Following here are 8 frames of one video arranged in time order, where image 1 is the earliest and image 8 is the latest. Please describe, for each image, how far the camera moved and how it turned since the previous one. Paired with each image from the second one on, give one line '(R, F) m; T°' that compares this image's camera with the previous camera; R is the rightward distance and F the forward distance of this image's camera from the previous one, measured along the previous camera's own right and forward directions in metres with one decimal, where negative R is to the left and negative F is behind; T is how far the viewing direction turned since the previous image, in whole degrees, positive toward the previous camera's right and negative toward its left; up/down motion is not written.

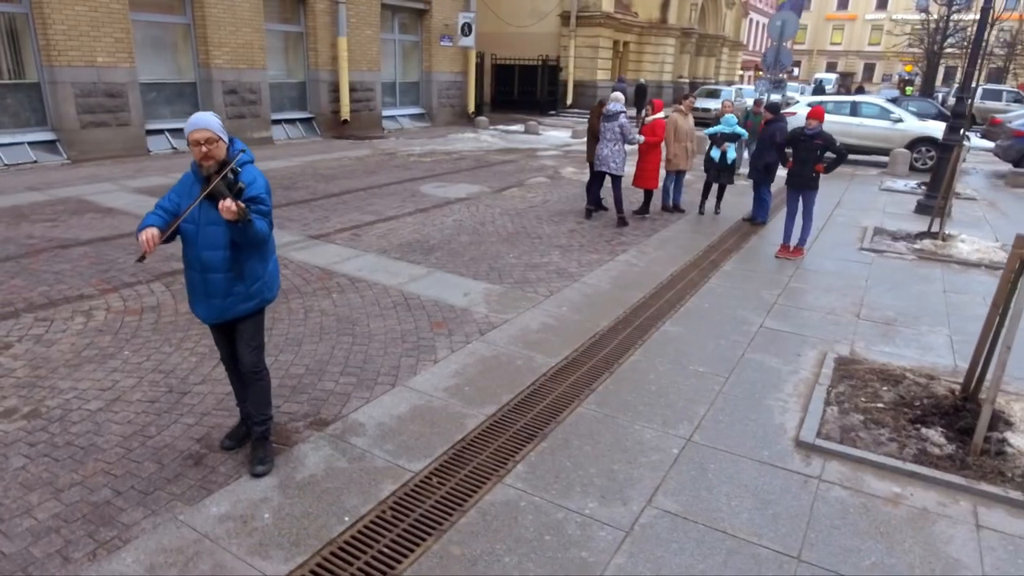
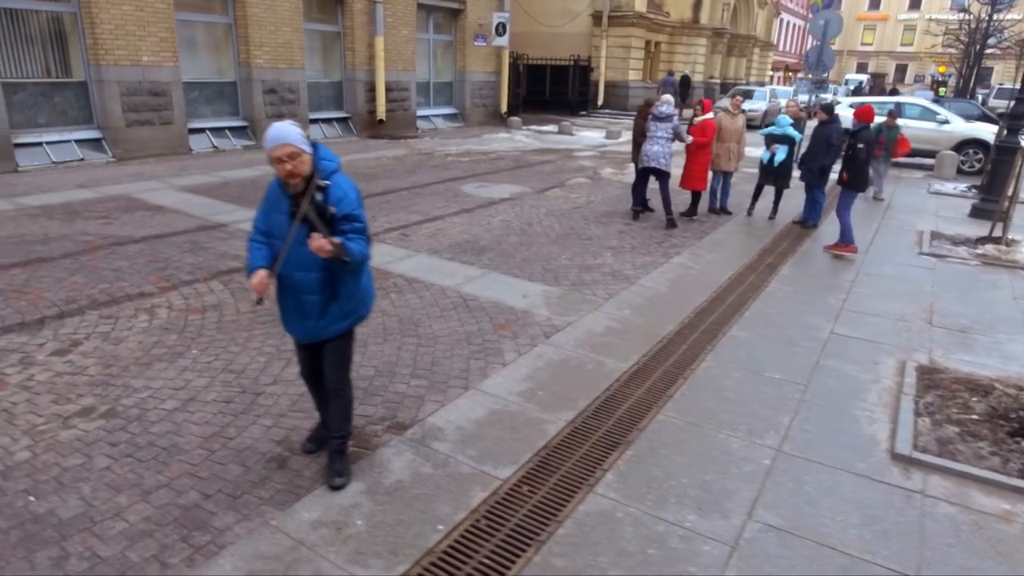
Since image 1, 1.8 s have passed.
(-0.4, +0.1) m; -1°
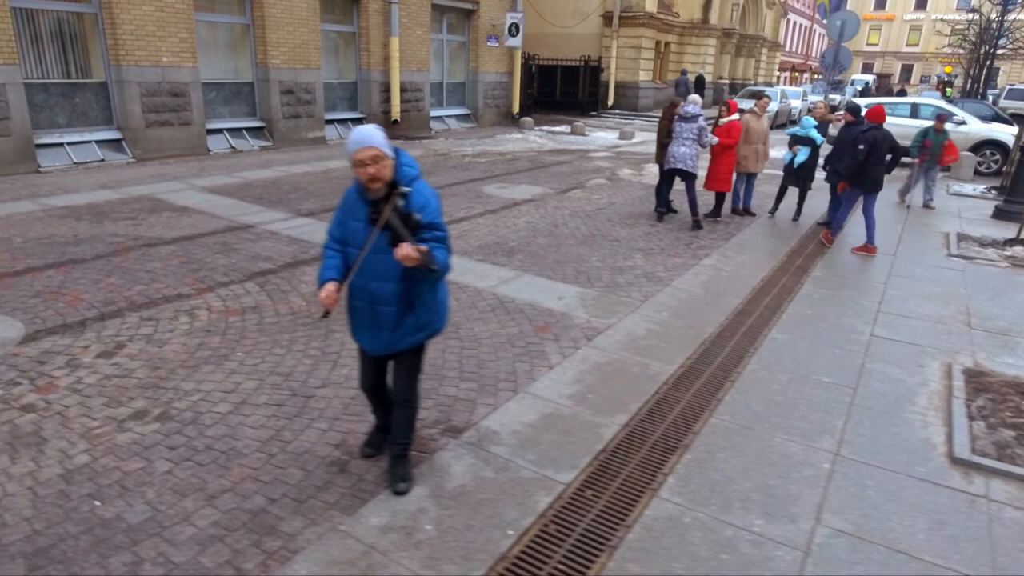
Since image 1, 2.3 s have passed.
(-0.3, 0.0) m; 0°
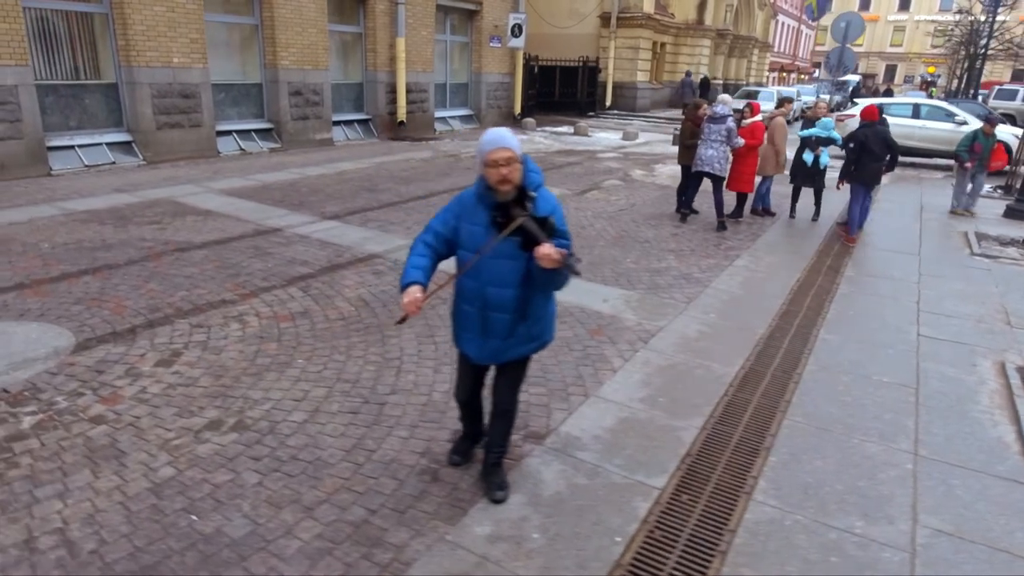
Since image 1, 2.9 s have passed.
(-0.6, 0.0) m; +2°
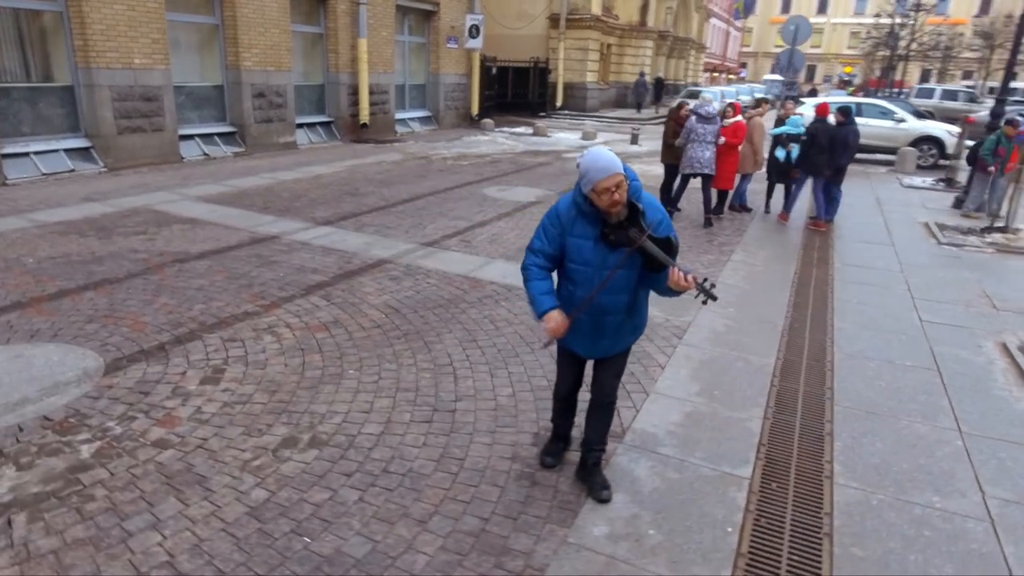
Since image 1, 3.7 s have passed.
(-0.9, 0.0) m; +6°
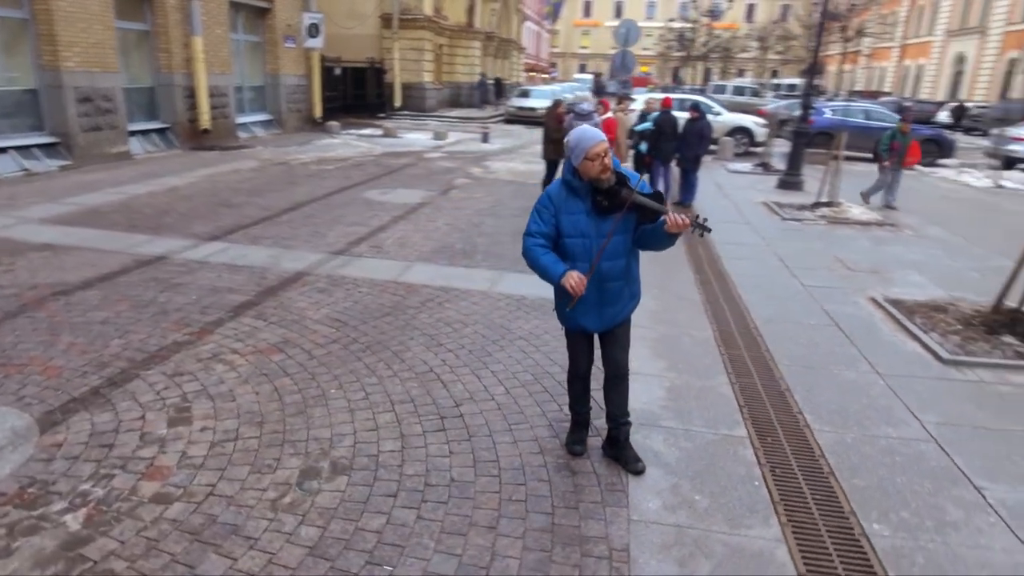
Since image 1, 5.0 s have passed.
(-1.1, +0.1) m; +15°
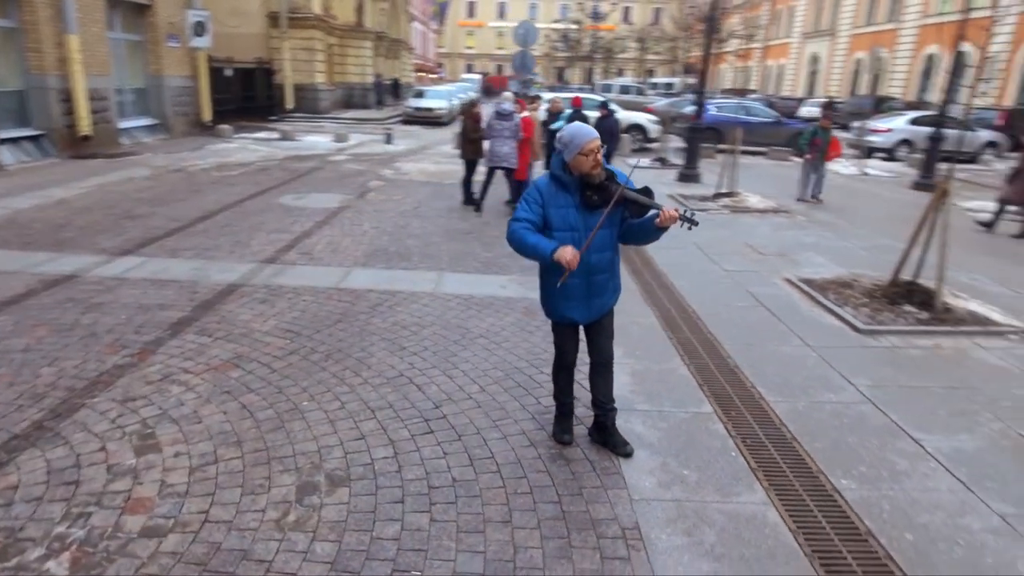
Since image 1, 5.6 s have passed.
(-0.5, 0.0) m; +9°
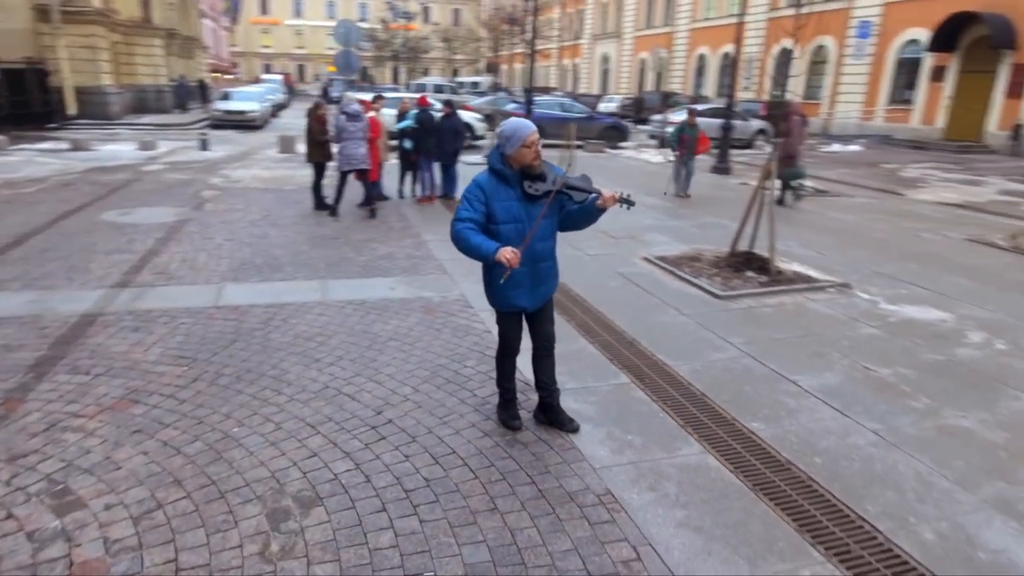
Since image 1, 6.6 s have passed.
(-0.7, 0.0) m; +16°
